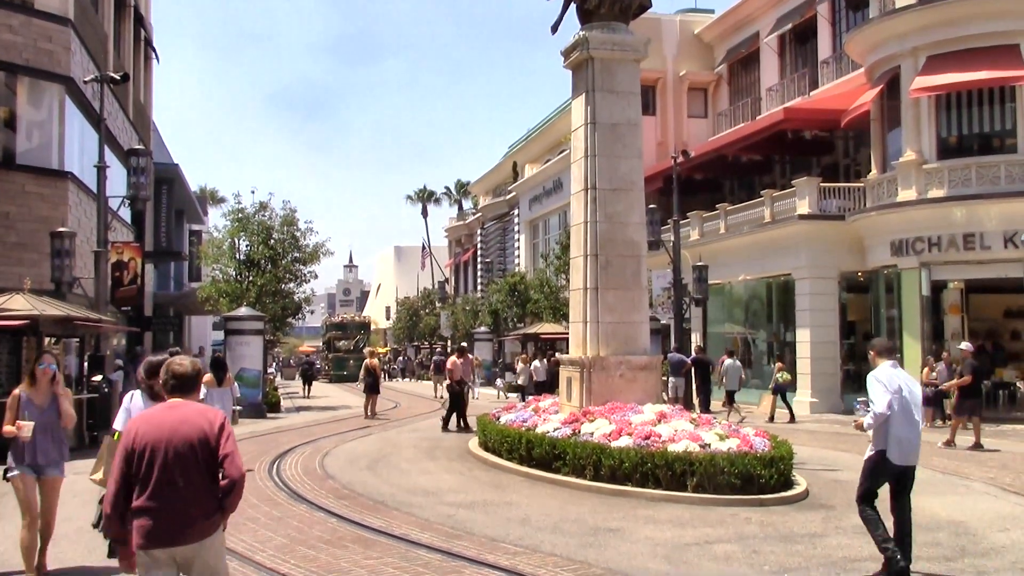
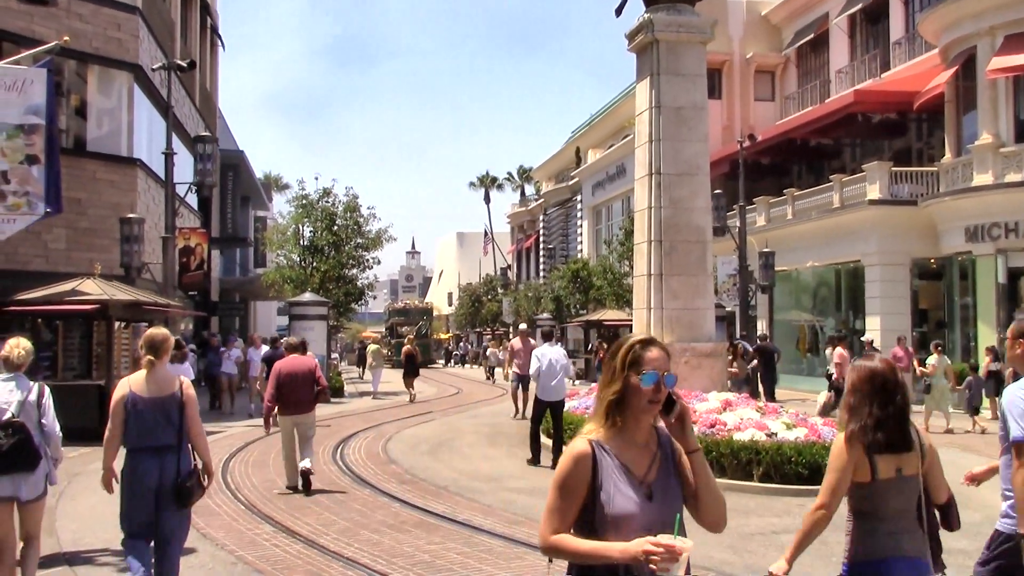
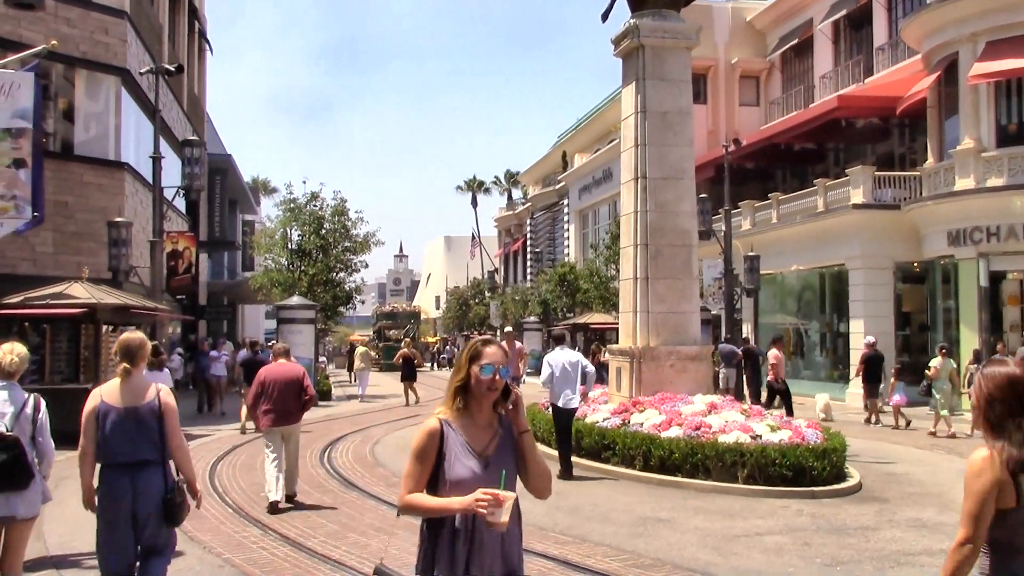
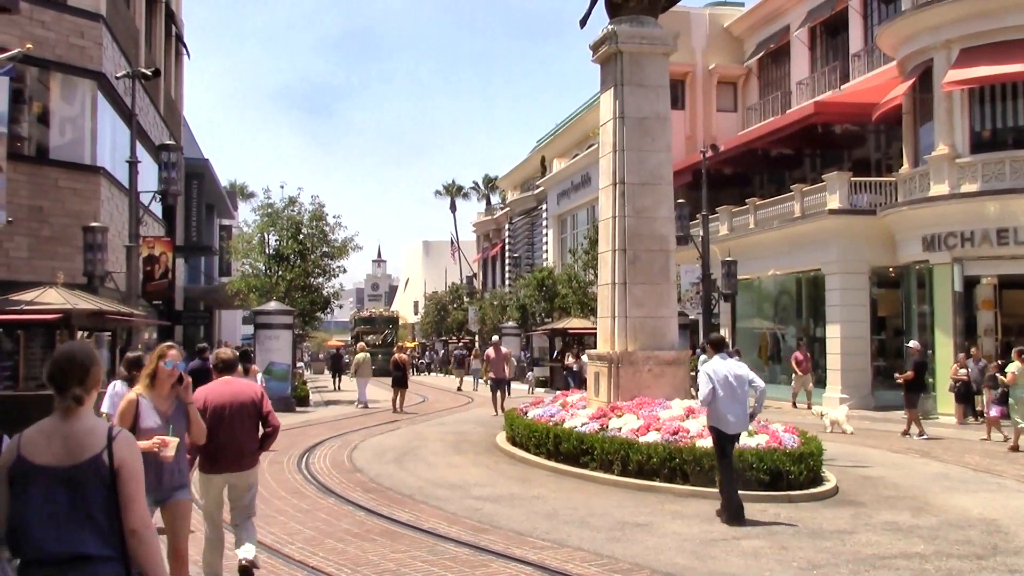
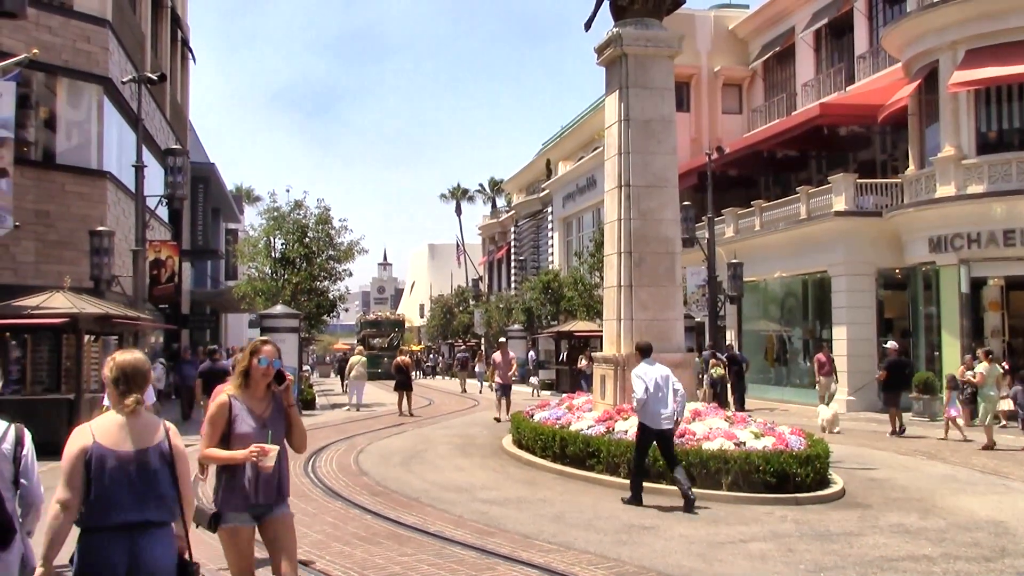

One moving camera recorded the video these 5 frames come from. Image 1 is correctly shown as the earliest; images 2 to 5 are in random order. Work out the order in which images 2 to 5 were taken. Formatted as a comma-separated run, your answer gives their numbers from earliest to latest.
4, 5, 3, 2
